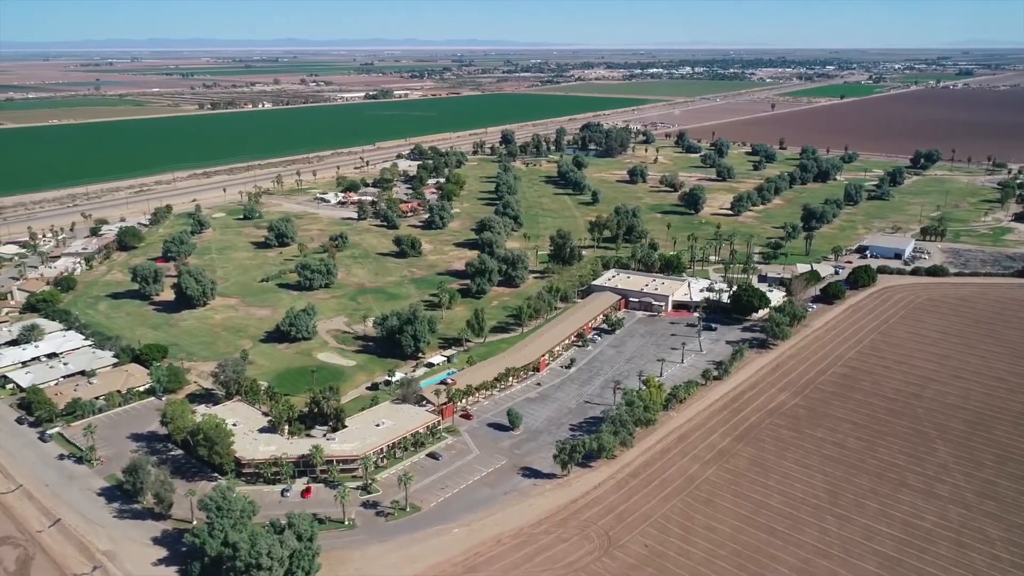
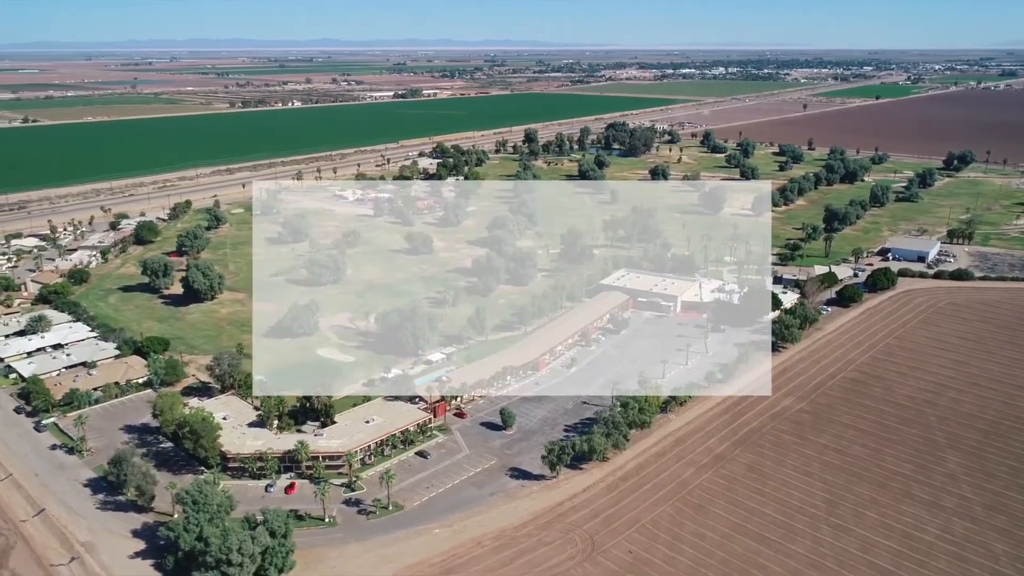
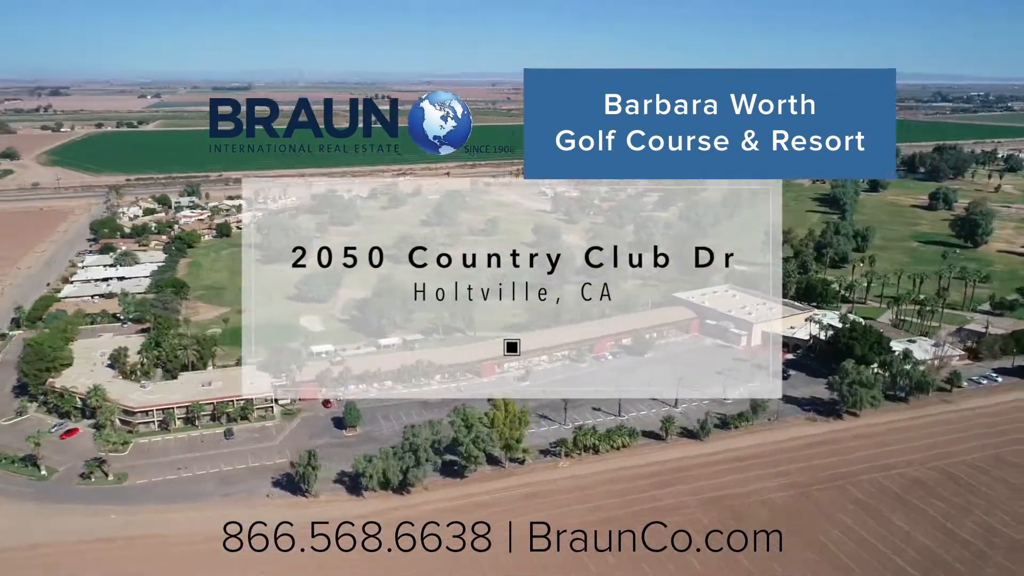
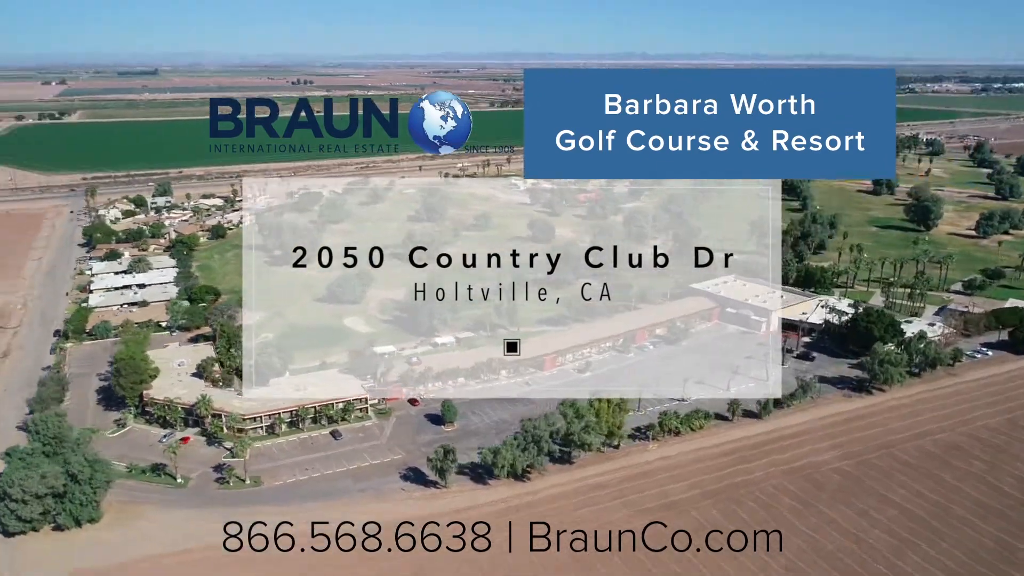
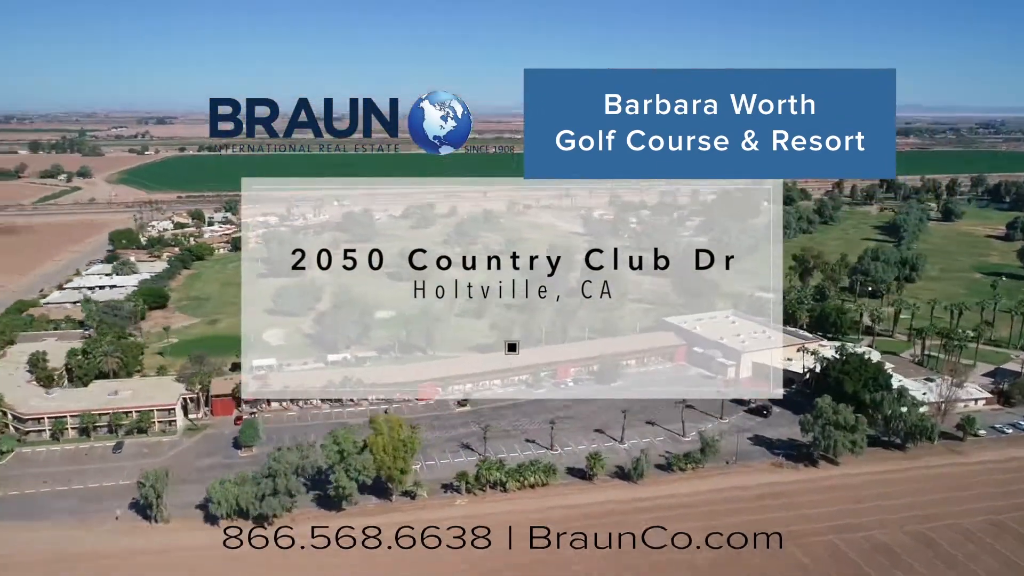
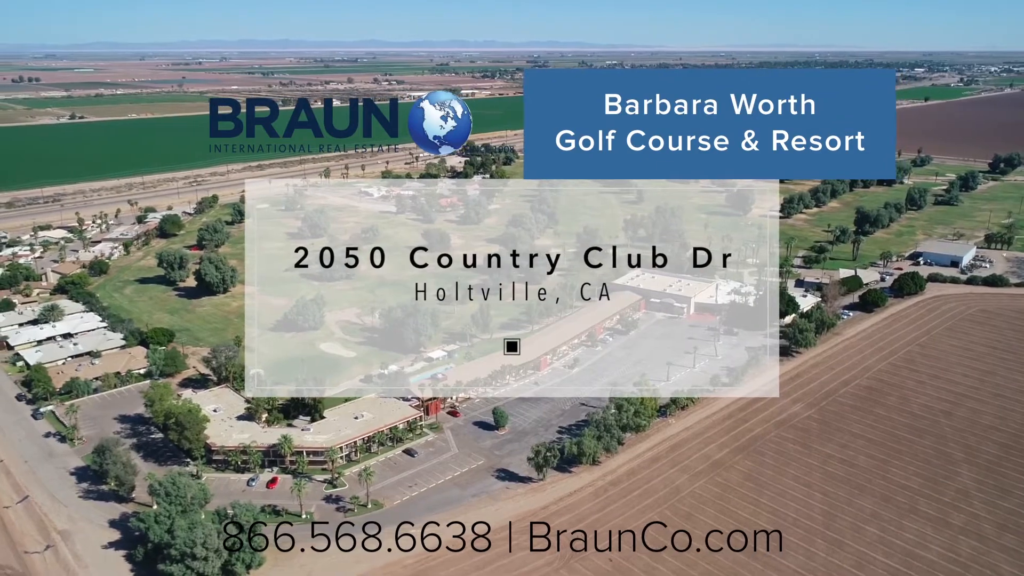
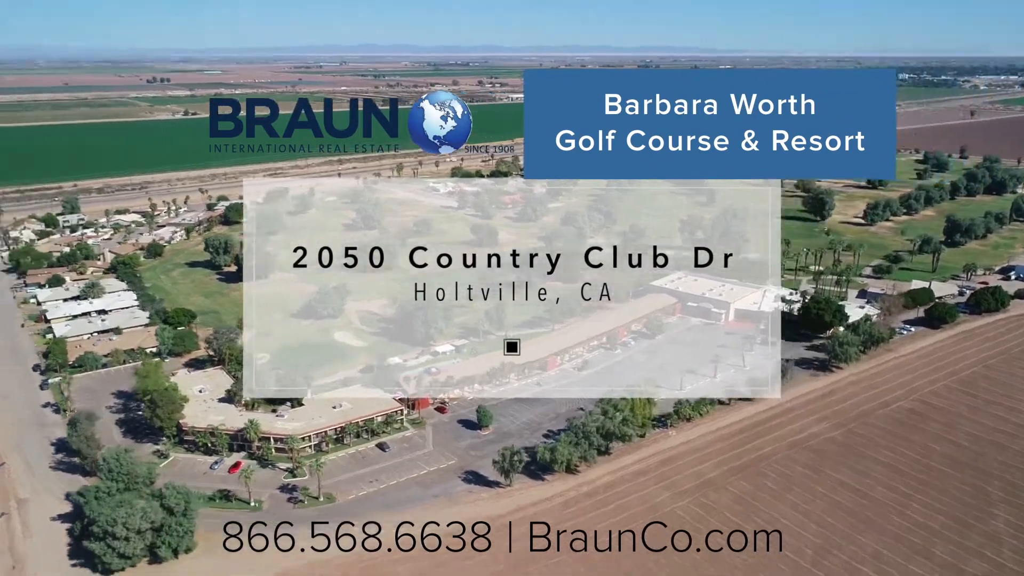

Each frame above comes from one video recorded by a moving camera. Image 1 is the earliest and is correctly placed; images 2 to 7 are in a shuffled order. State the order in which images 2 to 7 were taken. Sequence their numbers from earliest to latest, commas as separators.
2, 6, 7, 4, 3, 5
